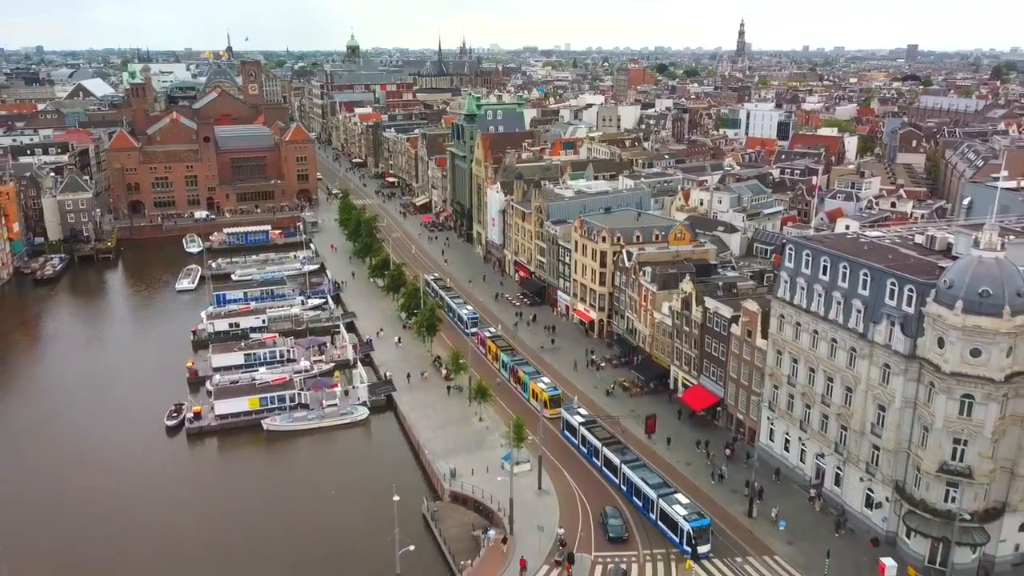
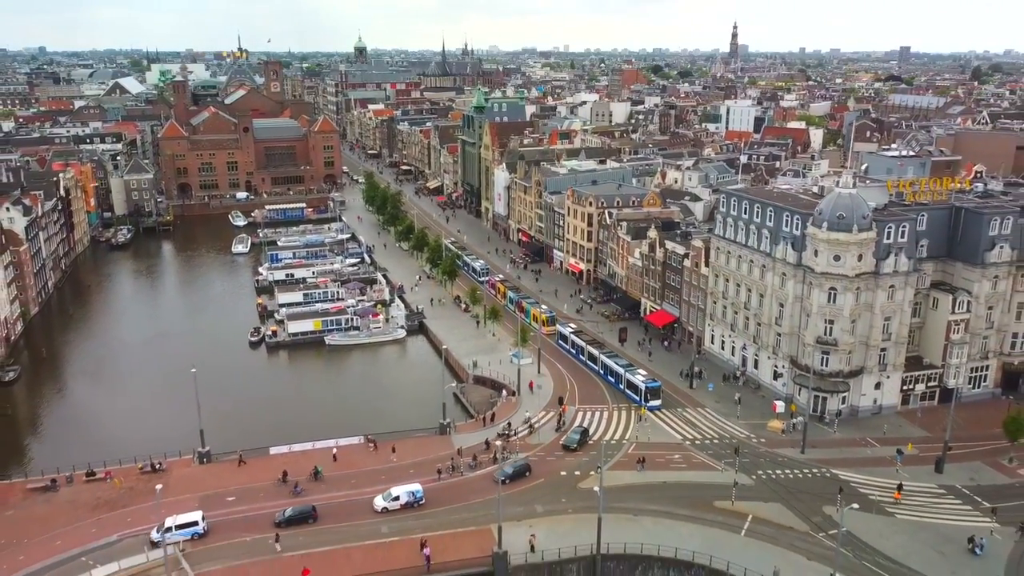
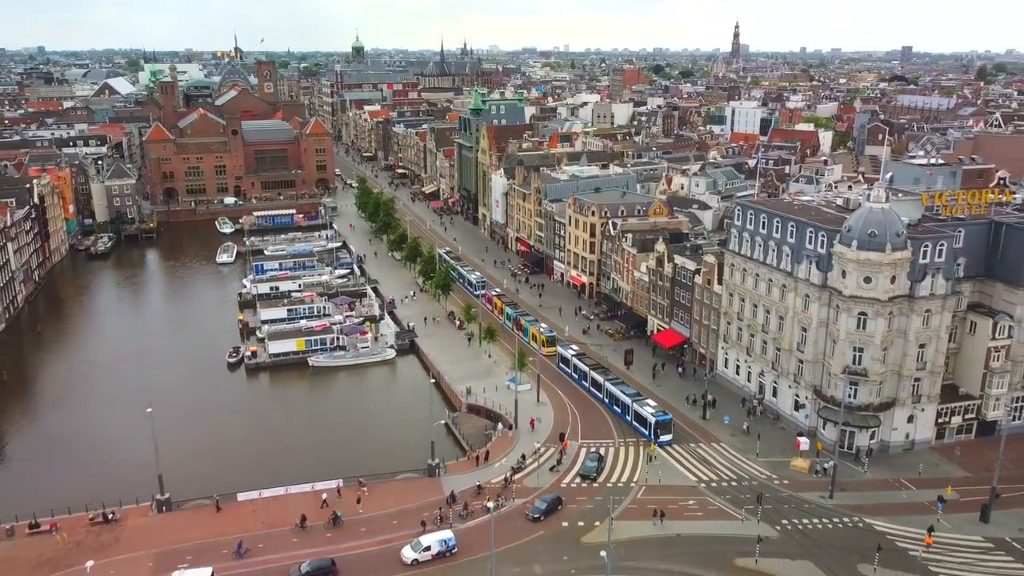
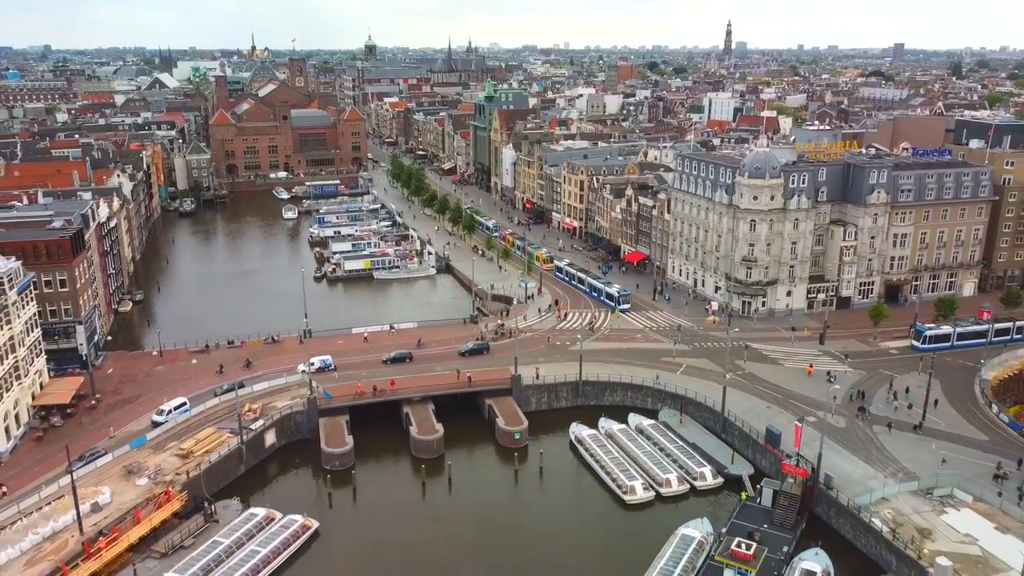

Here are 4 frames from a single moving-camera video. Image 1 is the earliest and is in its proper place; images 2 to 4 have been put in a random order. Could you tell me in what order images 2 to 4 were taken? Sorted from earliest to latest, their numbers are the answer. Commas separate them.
3, 2, 4
